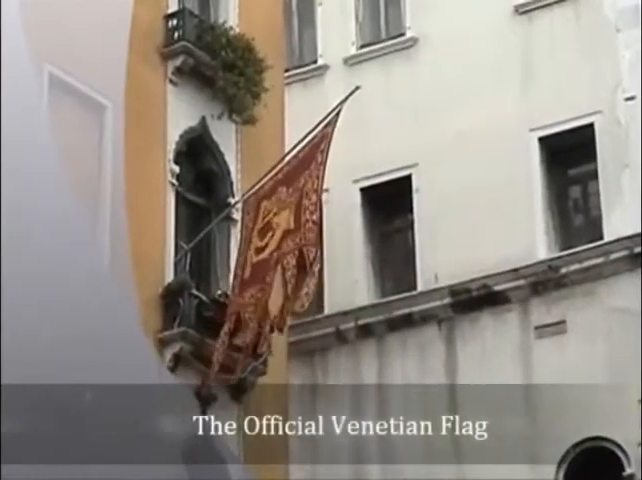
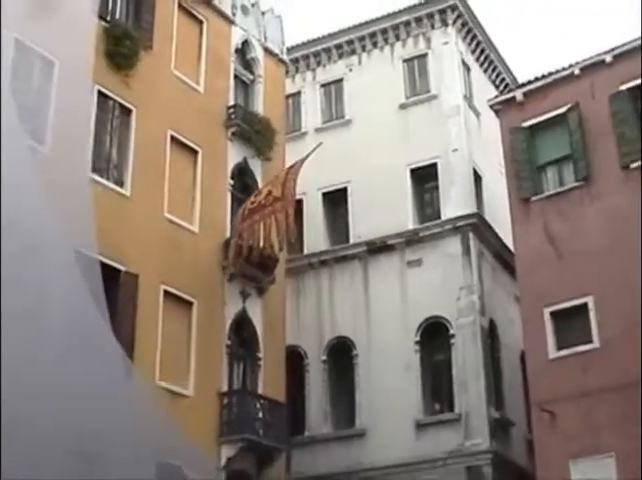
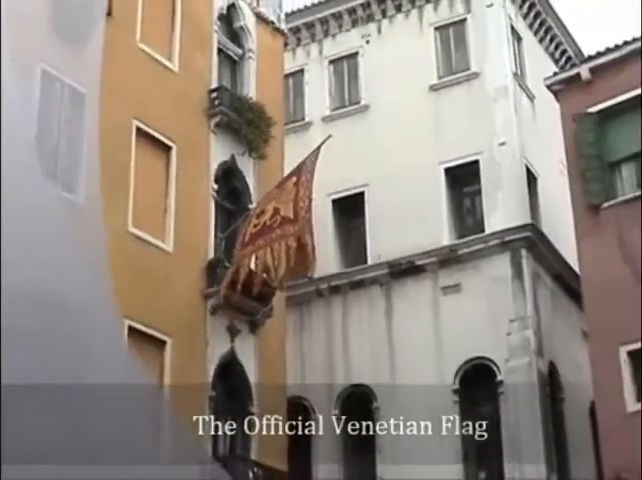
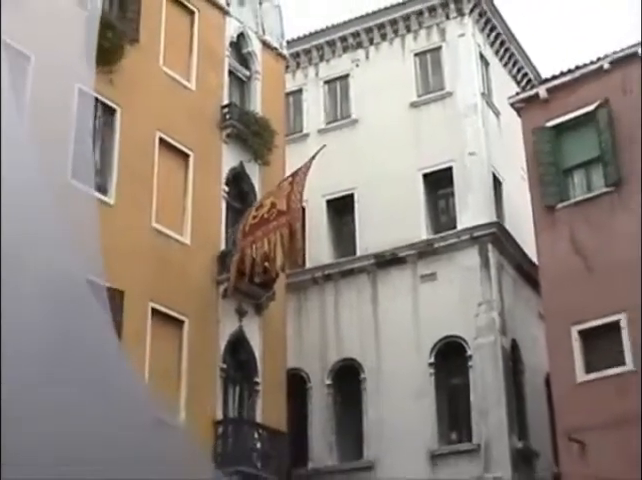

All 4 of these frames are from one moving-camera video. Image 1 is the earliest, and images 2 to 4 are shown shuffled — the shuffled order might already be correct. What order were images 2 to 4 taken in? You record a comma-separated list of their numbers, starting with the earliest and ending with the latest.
3, 4, 2
